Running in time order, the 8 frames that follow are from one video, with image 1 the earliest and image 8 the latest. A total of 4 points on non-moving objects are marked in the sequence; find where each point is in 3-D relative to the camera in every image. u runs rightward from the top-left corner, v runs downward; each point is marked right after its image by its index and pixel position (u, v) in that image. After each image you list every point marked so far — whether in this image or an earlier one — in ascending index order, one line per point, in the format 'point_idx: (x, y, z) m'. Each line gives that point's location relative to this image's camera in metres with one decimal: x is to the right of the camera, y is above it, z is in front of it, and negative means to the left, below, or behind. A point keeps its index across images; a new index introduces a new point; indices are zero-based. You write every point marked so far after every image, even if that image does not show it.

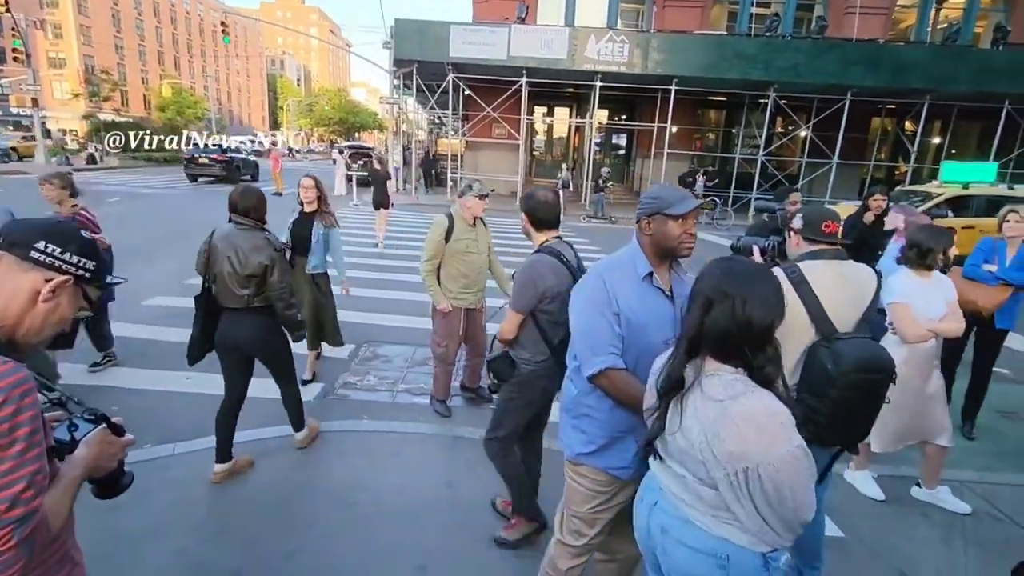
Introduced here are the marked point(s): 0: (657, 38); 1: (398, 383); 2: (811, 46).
0: (+4.7, +8.2, +19.7) m
1: (-1.0, -0.9, +5.5) m
2: (+9.5, +7.8, +19.3) m
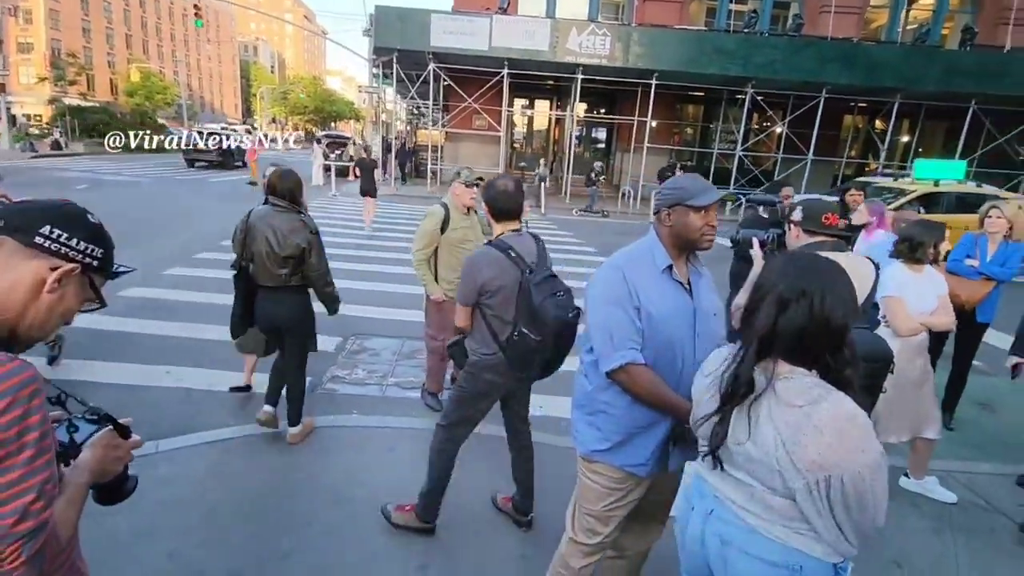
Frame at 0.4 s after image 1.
0: (+4.1, +8.4, +19.7) m
1: (-1.1, -0.8, +5.4) m
2: (+9.0, +7.9, +19.5) m
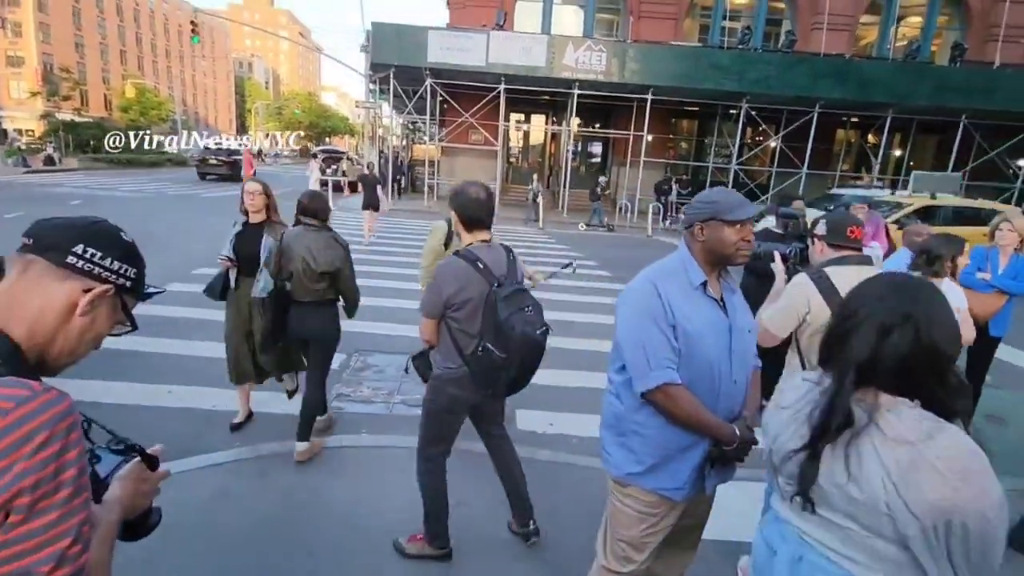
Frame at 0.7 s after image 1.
0: (+4.0, +8.0, +19.9) m
1: (-1.0, -0.9, +5.3) m
2: (+8.9, +7.5, +19.7) m
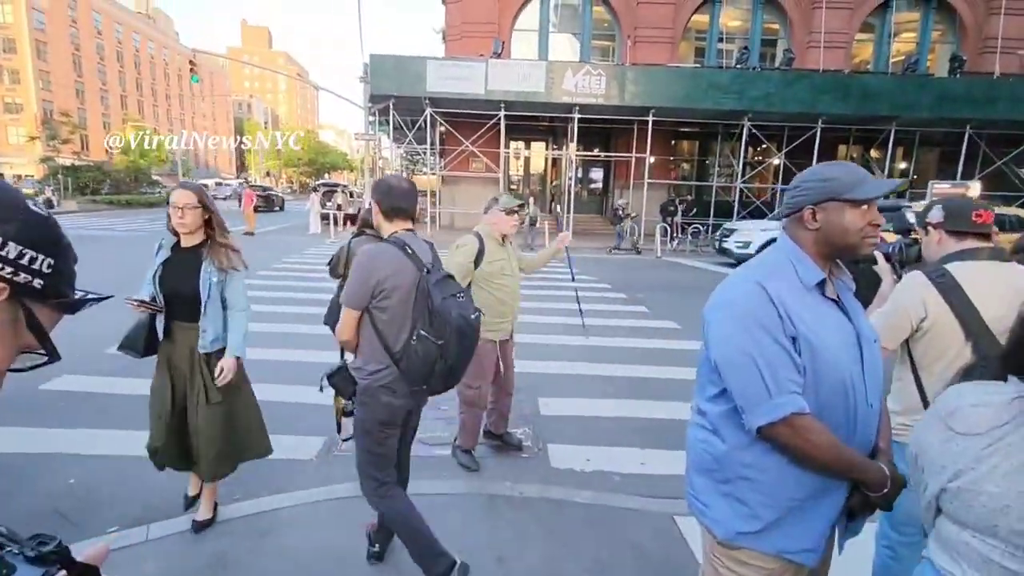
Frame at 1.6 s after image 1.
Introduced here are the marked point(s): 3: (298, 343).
0: (+4.0, +7.2, +19.8) m
1: (-0.8, -1.2, +4.8) m
2: (+8.8, +6.9, +19.6) m
3: (-2.7, -0.7, +7.4) m
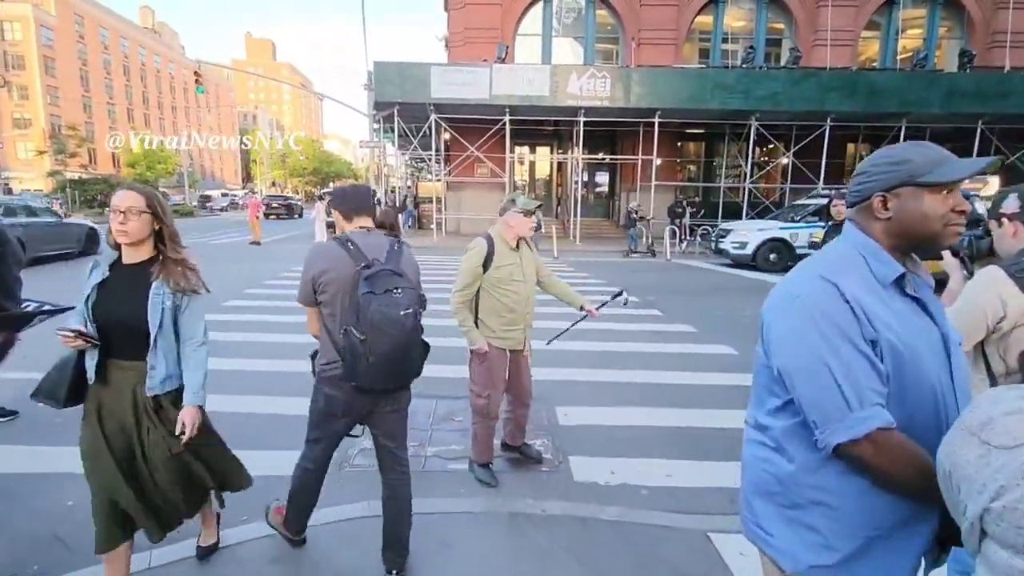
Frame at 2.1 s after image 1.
0: (+4.1, +7.1, +19.6) m
1: (-0.7, -1.2, +4.6) m
2: (+9.0, +6.9, +19.4) m
3: (-2.5, -0.8, +7.2) m
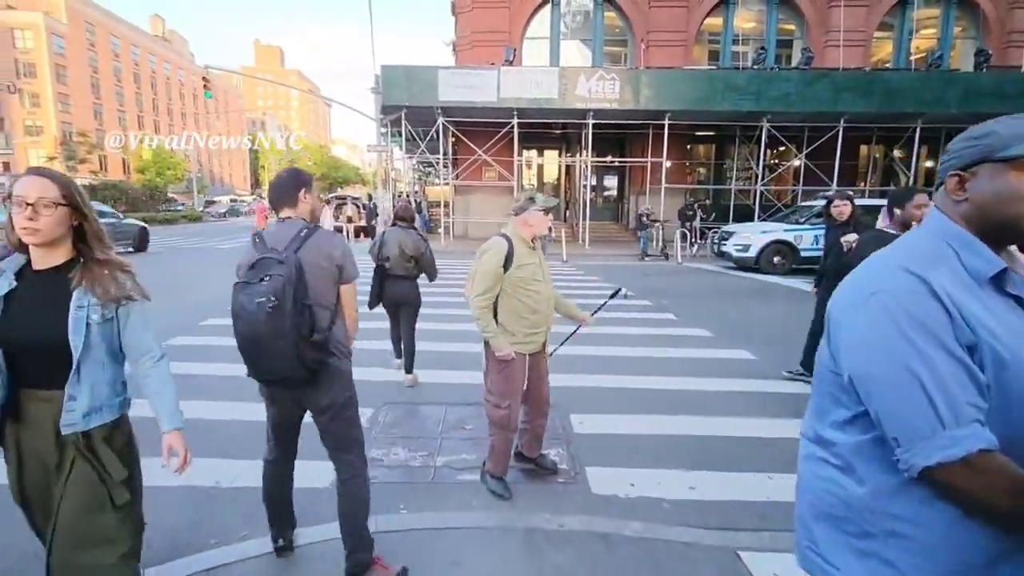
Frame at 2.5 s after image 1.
0: (+4.4, +7.0, +19.4) m
1: (-0.6, -1.2, +4.4) m
2: (+9.2, +6.8, +19.1) m
3: (-2.4, -0.8, +7.0) m
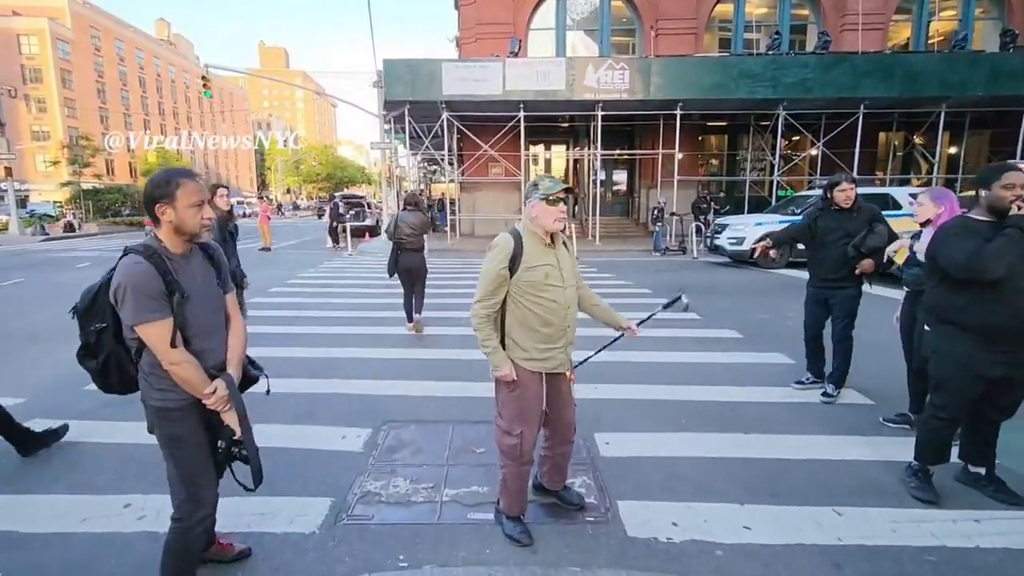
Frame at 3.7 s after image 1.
0: (+4.6, +7.1, +18.7) m
1: (-0.4, -1.3, +3.8) m
2: (+9.4, +7.0, +18.3) m
3: (-2.2, -0.9, +6.4) m
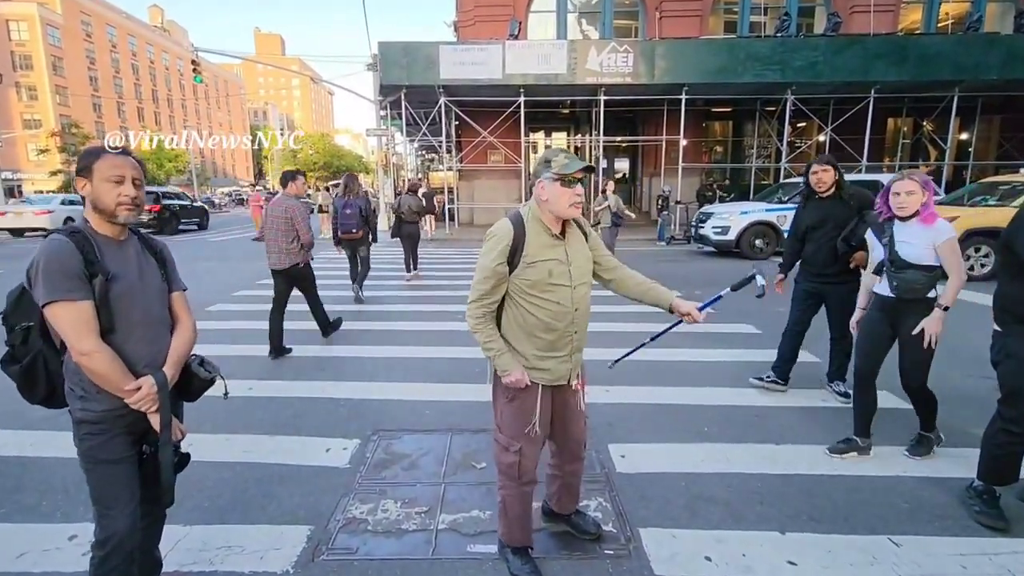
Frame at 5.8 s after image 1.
0: (+4.6, +7.4, +18.1) m
1: (-0.4, -1.2, +3.3) m
2: (+9.4, +7.3, +17.7) m
3: (-2.2, -0.8, +6.0) m
